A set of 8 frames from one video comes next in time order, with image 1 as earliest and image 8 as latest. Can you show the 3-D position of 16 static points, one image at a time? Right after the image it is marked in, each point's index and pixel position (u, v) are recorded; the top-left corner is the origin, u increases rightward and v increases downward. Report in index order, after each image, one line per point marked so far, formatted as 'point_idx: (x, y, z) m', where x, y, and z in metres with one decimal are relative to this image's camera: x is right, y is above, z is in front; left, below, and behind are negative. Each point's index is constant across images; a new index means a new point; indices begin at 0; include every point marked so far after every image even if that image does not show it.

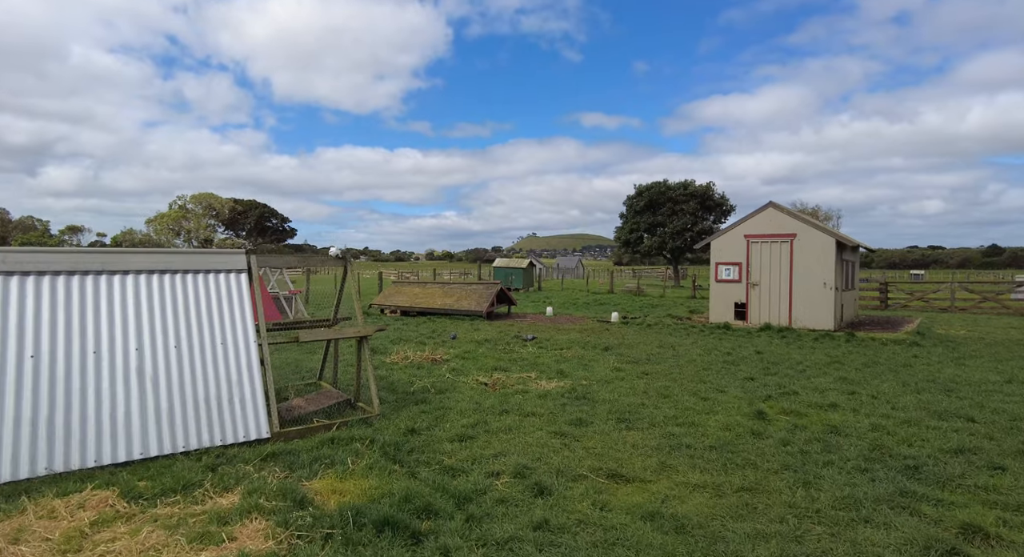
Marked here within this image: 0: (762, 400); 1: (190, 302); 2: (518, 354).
0: (+3.2, -1.5, +7.7) m
1: (-3.1, -0.2, +5.8) m
2: (+0.1, -1.3, +10.7) m
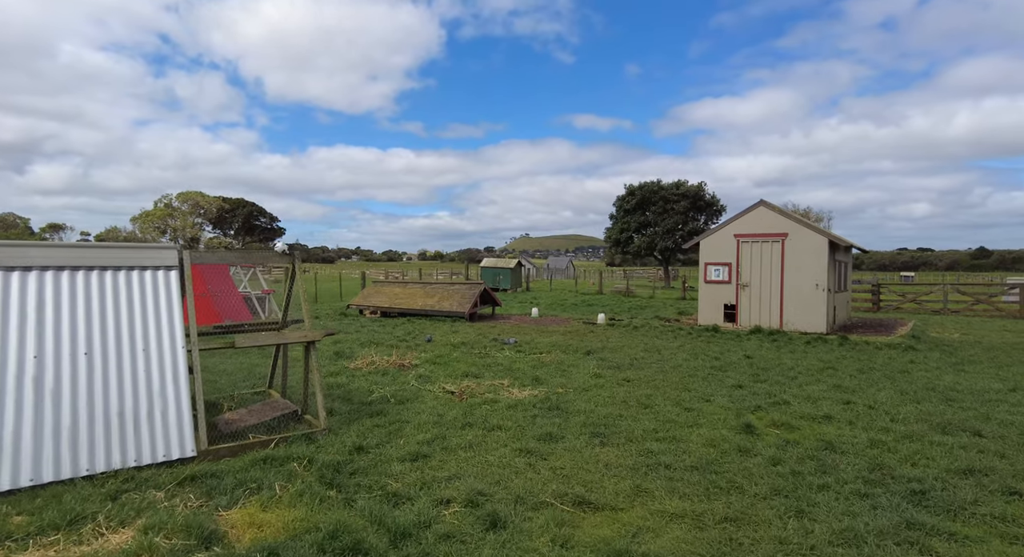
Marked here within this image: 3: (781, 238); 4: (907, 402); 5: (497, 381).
0: (+2.8, -1.6, +7.1) m
1: (-3.5, -0.2, +5.2) m
2: (-0.3, -1.3, +10.1) m
3: (+7.2, +1.1, +16.2) m
4: (+5.0, -1.6, +7.6) m
5: (-0.2, -1.4, +8.4) m
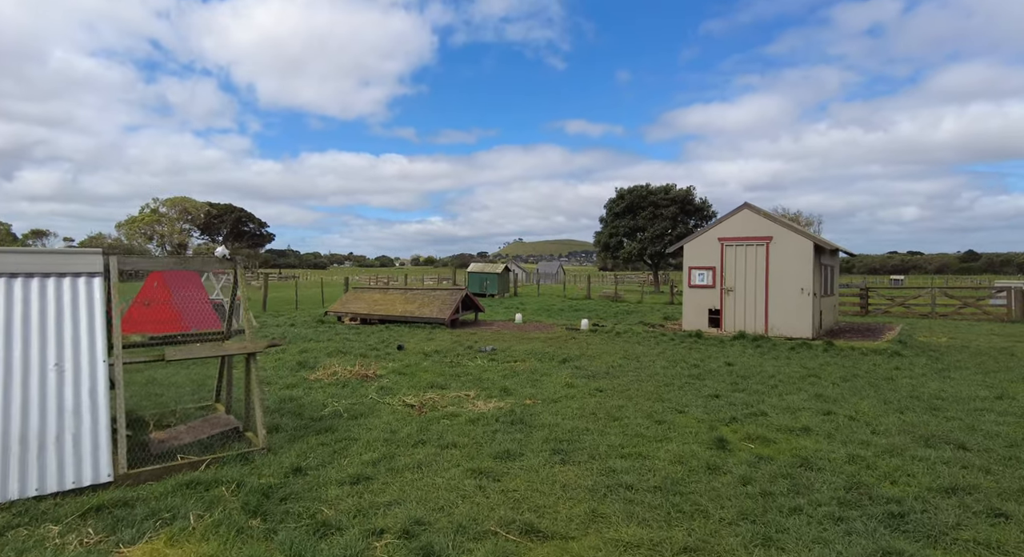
0: (+2.4, -1.6, +6.7) m
1: (-3.9, -0.3, +4.7) m
2: (-0.8, -1.4, +9.6) m
3: (+6.7, +1.0, +15.9) m
4: (+4.6, -1.6, +7.3) m
5: (-0.7, -1.5, +8.0) m
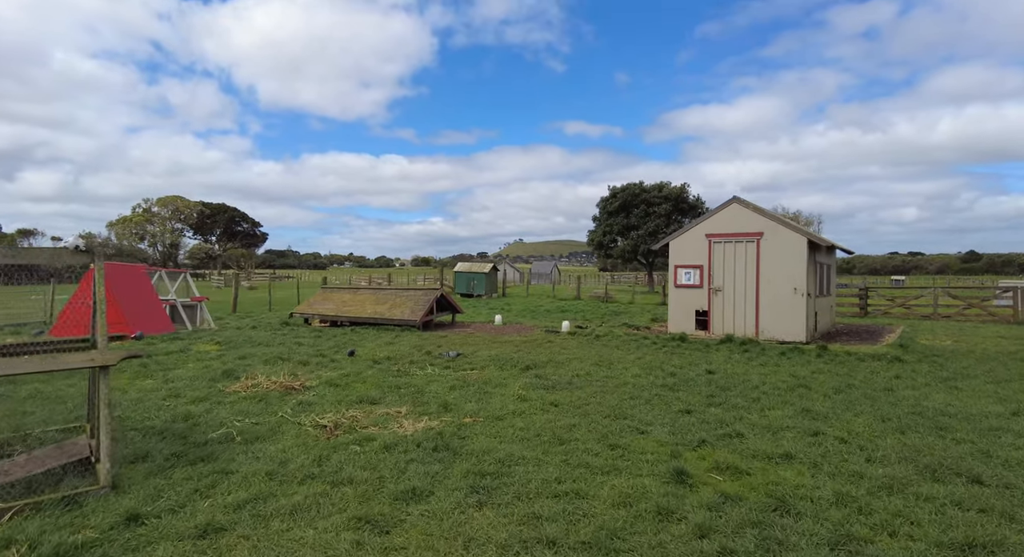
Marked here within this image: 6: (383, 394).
0: (+1.7, -1.6, +5.6) m
1: (-4.6, -0.3, +3.7) m
2: (-1.5, -1.4, +8.6) m
3: (+6.0, +1.0, +14.8) m
4: (+3.9, -1.6, +6.2) m
5: (-1.3, -1.5, +6.9) m
6: (-1.6, -1.4, +7.6) m
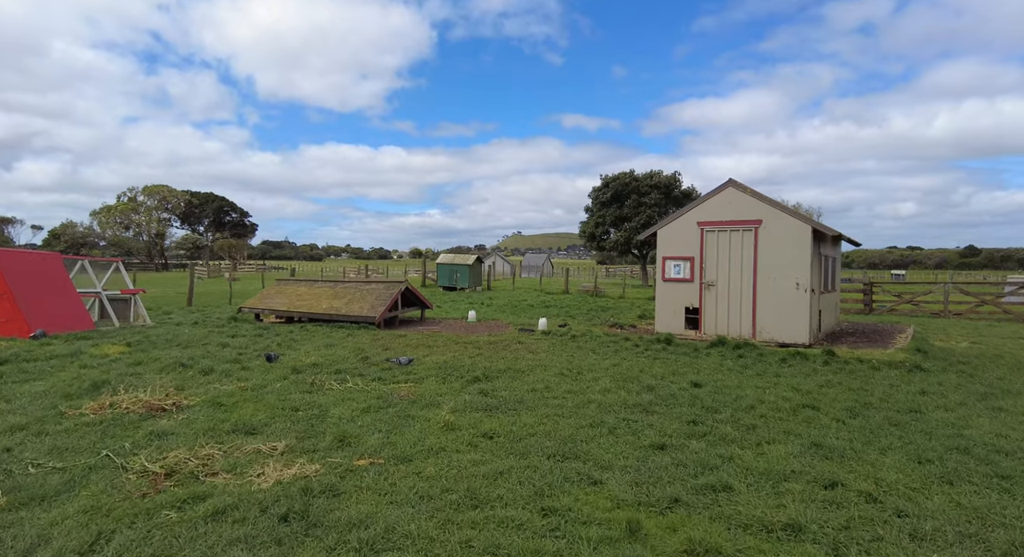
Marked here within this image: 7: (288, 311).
0: (+1.0, -1.5, +3.9) m
1: (-5.3, -0.2, +1.9) m
2: (-2.2, -1.3, +6.9) m
3: (+5.3, +1.1, +13.1) m
4: (+3.2, -1.6, +4.5) m
5: (-2.1, -1.4, +5.2) m
6: (-2.3, -1.4, +5.9) m
7: (-5.9, -0.8, +15.9) m
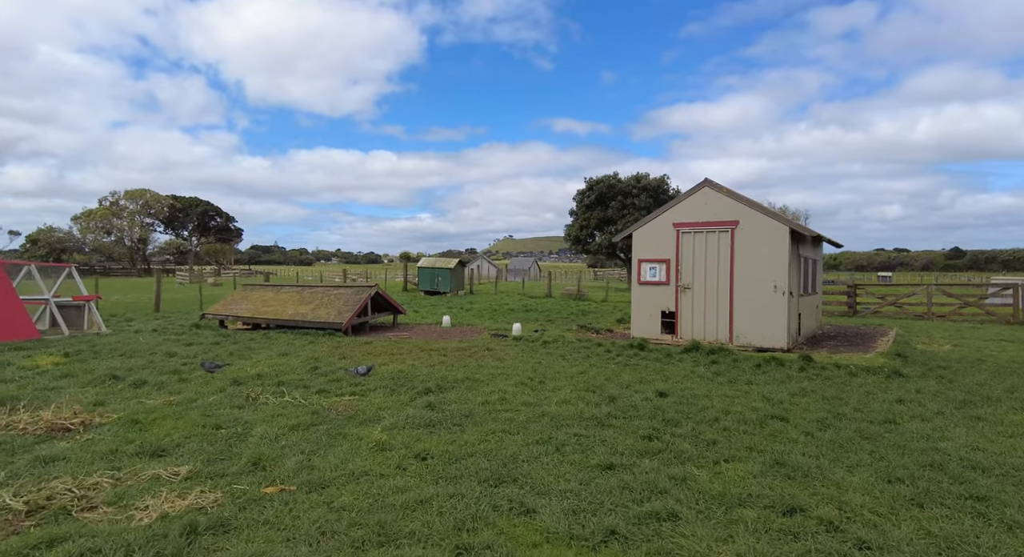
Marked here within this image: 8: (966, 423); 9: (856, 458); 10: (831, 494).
0: (+0.4, -1.6, +3.5) m
1: (-5.8, -0.2, +1.4) m
2: (-2.8, -1.4, +6.4) m
3: (+4.6, +1.1, +12.7) m
4: (+2.6, -1.6, +4.1) m
5: (-2.6, -1.4, +4.7) m
6: (-2.9, -1.4, +5.4) m
7: (-6.6, -1.0, +15.3) m
8: (+4.9, -1.5, +6.4) m
9: (+3.0, -1.5, +5.2) m
10: (+2.3, -1.6, +4.4) m
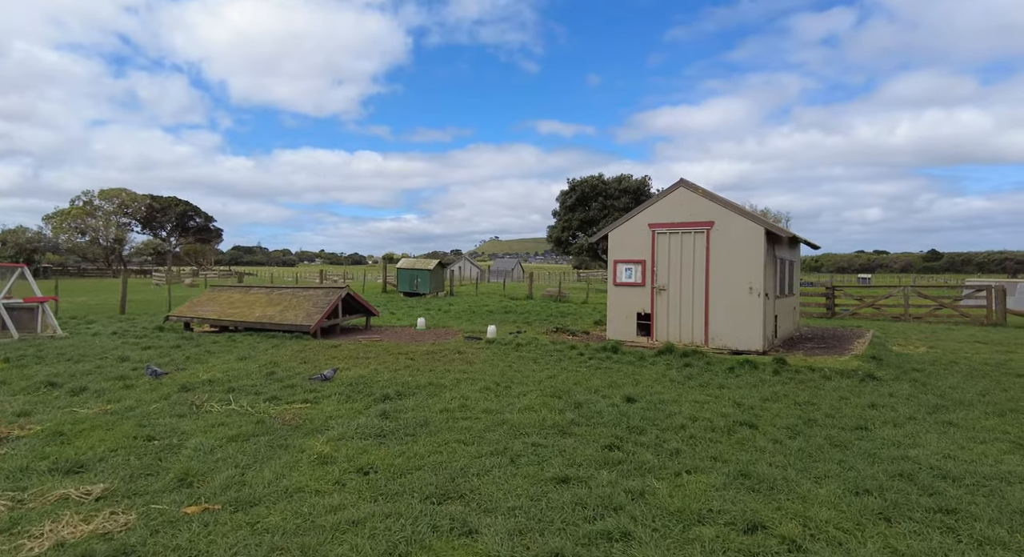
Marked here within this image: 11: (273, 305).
0: (+0.1, -1.6, +3.2) m
1: (-6.1, -0.2, +0.9) m
2: (-3.2, -1.4, +6.0) m
3: (+4.0, +1.0, +12.5) m
4: (+2.3, -1.6, +3.9) m
5: (-3.0, -1.5, +4.3) m
6: (-3.3, -1.4, +5.0) m
7: (-7.2, -1.0, +14.8) m
8: (+4.4, -1.5, +6.3) m
9: (+2.6, -1.5, +4.9) m
10: (+1.9, -1.6, +4.1) m
11: (-6.0, -0.7, +15.1) m
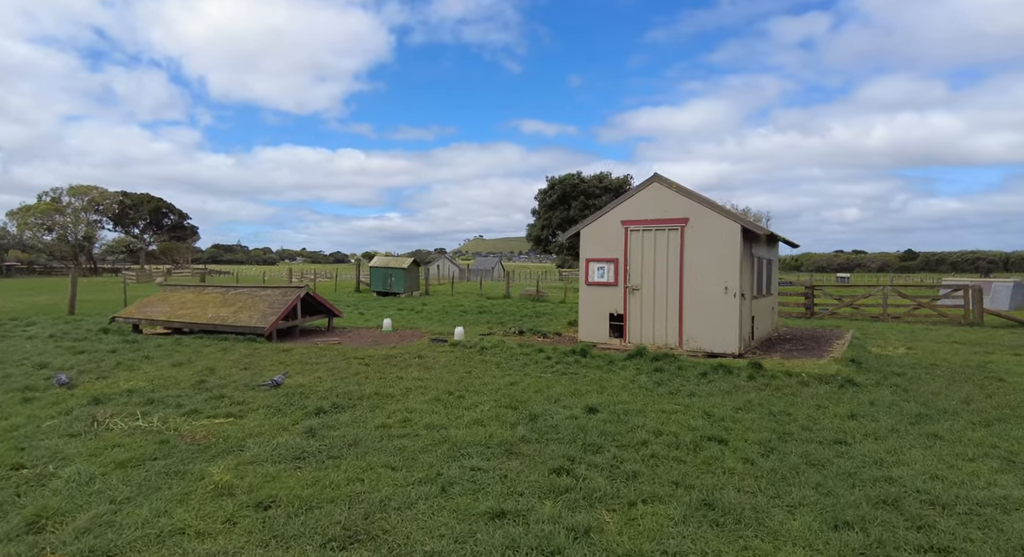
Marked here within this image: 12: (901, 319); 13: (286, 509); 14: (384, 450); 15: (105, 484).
0: (-0.3, -1.6, +2.5) m
1: (-6.5, -0.2, +0.1) m
2: (-3.7, -1.4, +5.2) m
3: (+3.3, +1.1, +11.9) m
4: (+1.8, -1.6, +3.3) m
5: (-3.4, -1.5, +3.6) m
6: (-3.8, -1.4, +4.2) m
7: (-8.0, -1.0, +14.0) m
8: (+3.9, -1.5, +5.7) m
9: (+2.1, -1.5, +4.3) m
10: (+1.5, -1.6, +3.5) m
11: (-6.7, -0.6, +14.3) m
12: (+12.8, -1.3, +19.9) m
13: (-1.5, -1.5, +3.9) m
14: (-1.1, -1.4, +5.1) m
15: (-2.8, -1.4, +4.2) m
